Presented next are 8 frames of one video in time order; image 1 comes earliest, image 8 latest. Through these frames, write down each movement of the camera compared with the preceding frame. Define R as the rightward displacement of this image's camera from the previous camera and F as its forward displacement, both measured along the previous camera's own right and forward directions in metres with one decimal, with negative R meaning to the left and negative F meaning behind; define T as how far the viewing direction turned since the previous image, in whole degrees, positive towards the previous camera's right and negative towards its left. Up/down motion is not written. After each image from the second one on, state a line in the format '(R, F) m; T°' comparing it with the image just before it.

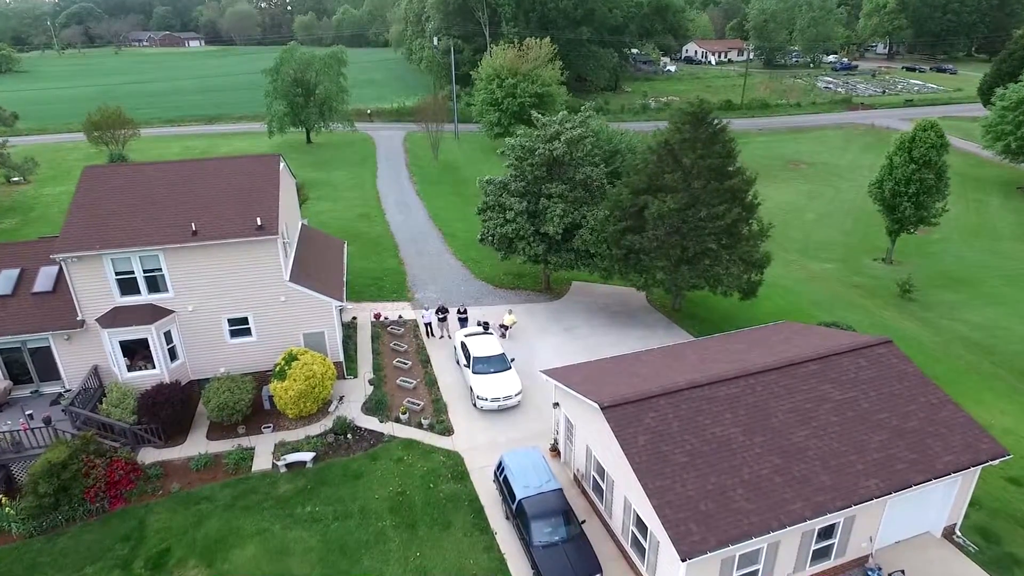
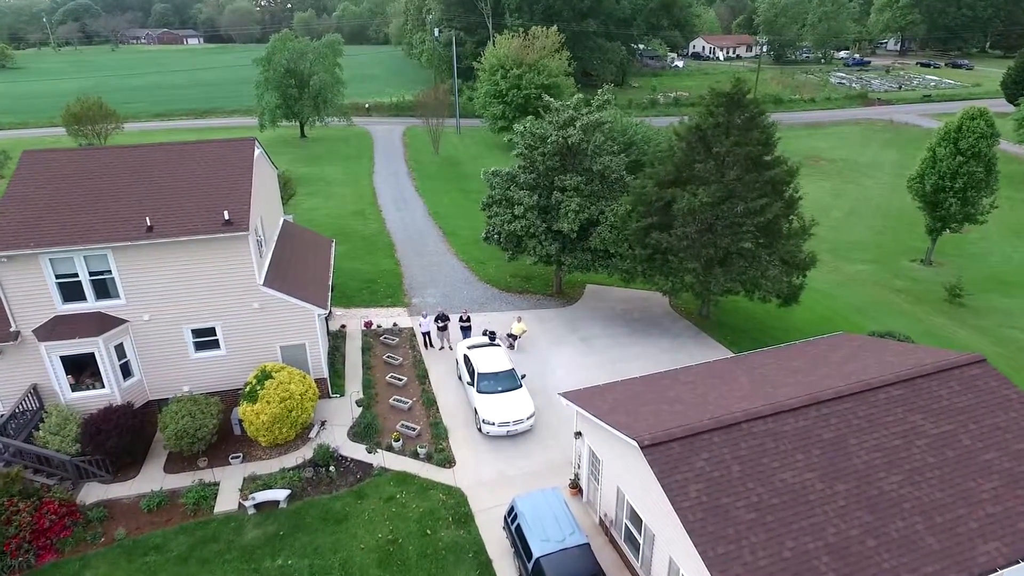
(-0.3, +2.6) m; 0°
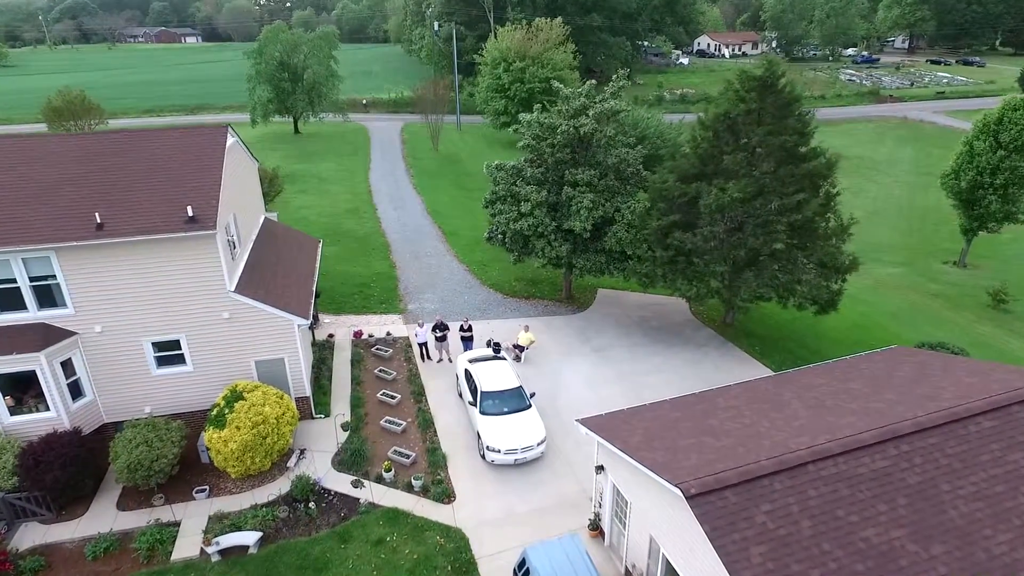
(-0.2, +2.0) m; 0°
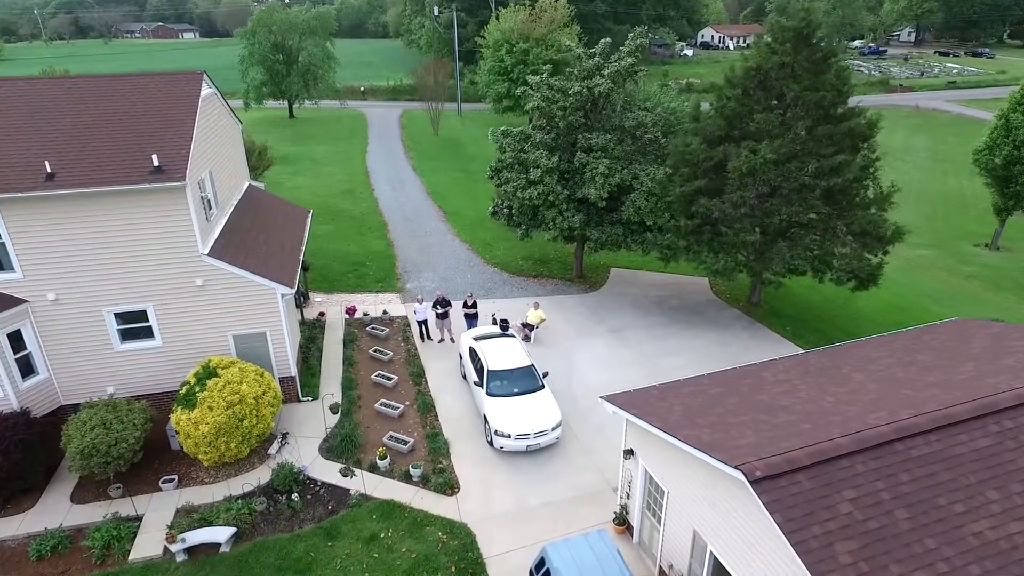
(-0.2, +1.6) m; 0°
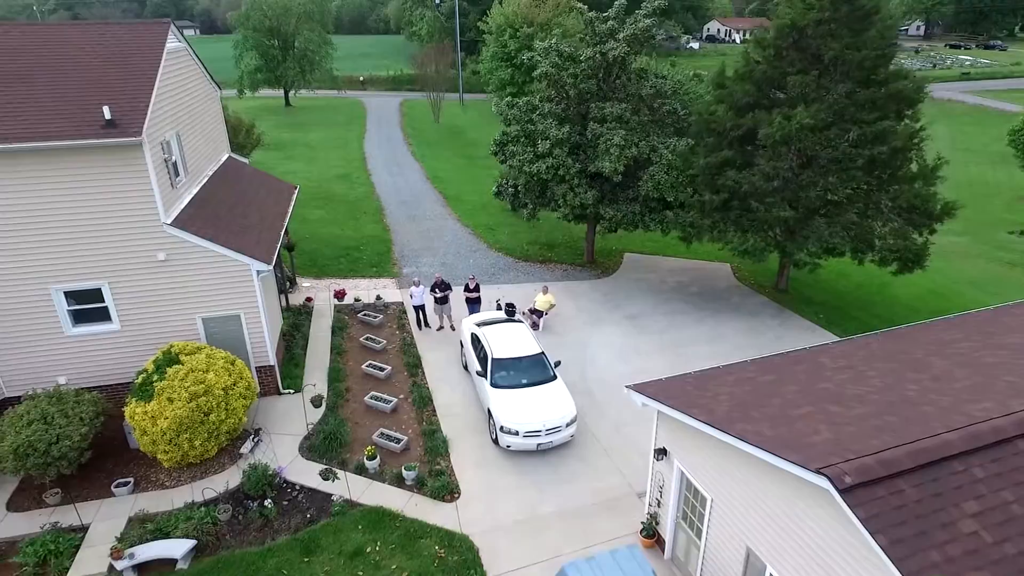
(-0.1, +1.5) m; 0°
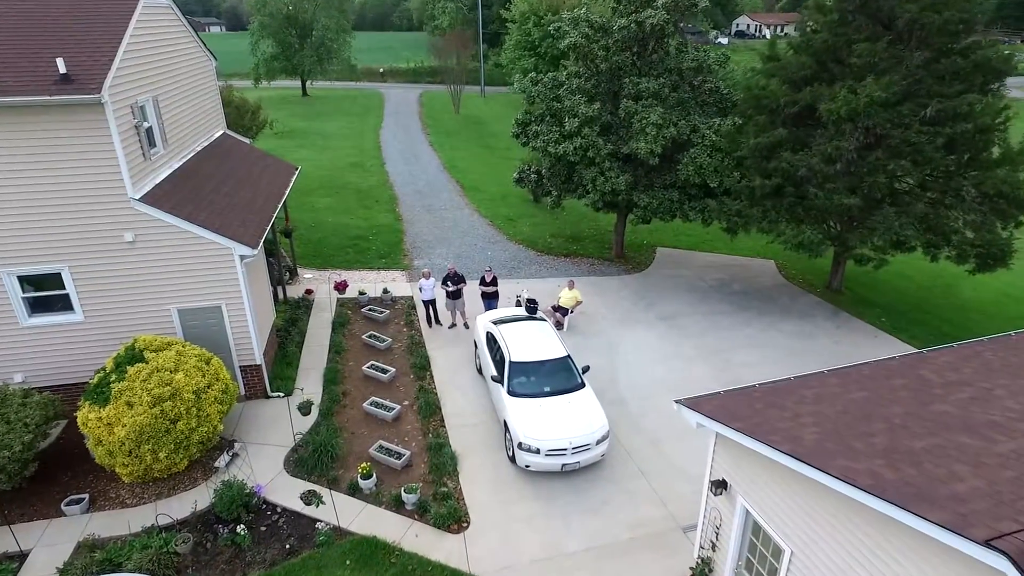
(0.0, +1.6) m; -2°
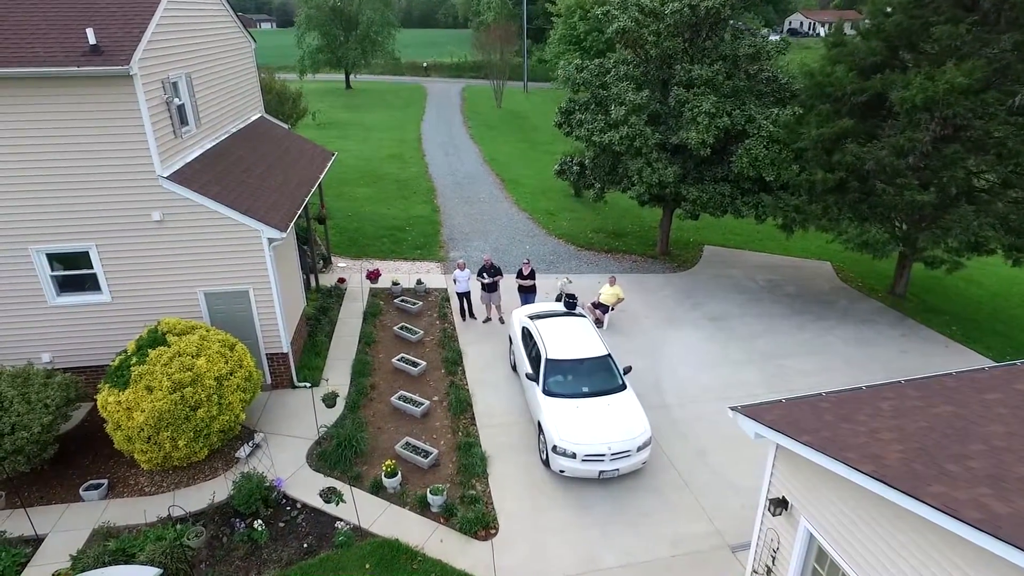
(0.0, +0.6) m; -3°
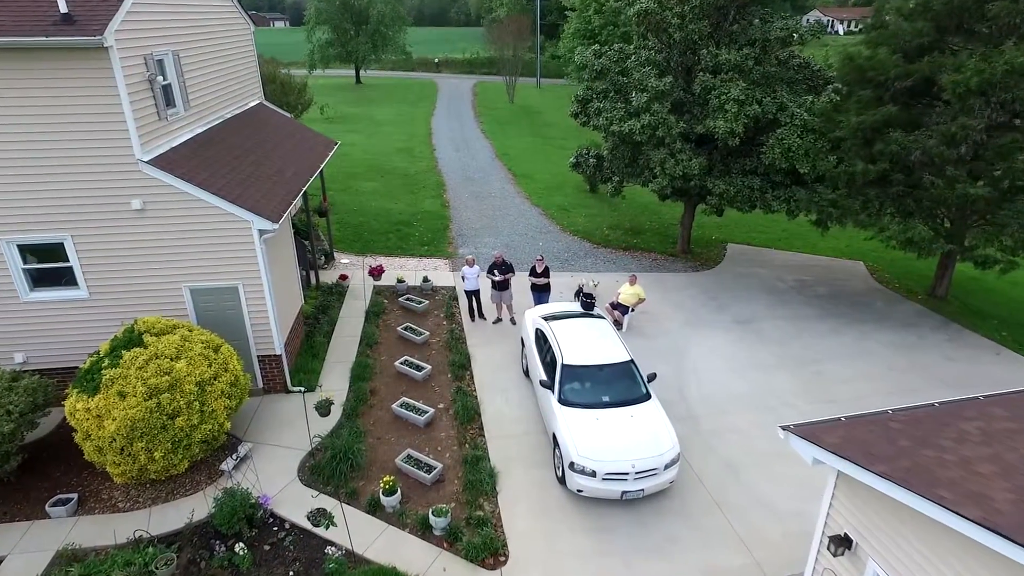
(0.0, +0.8) m; -1°
